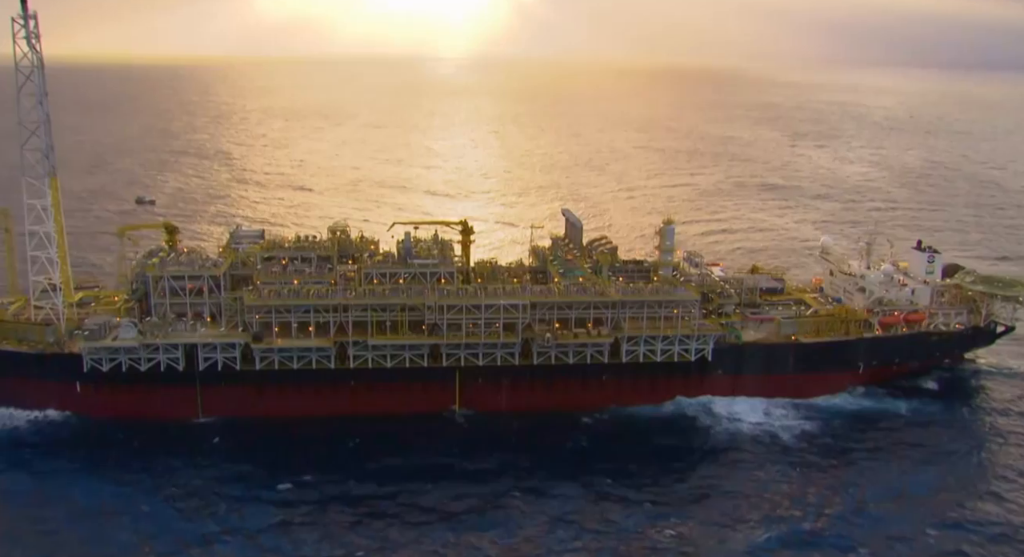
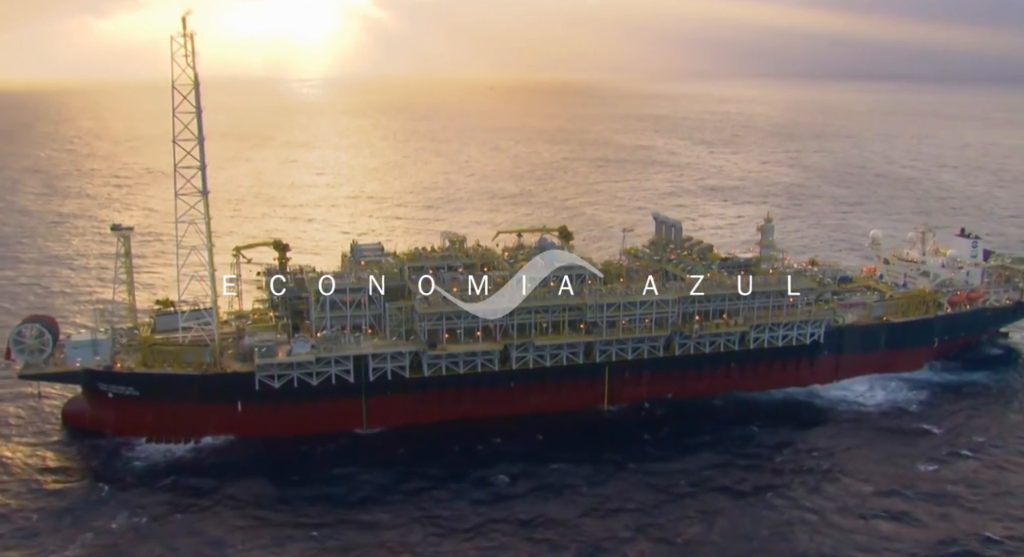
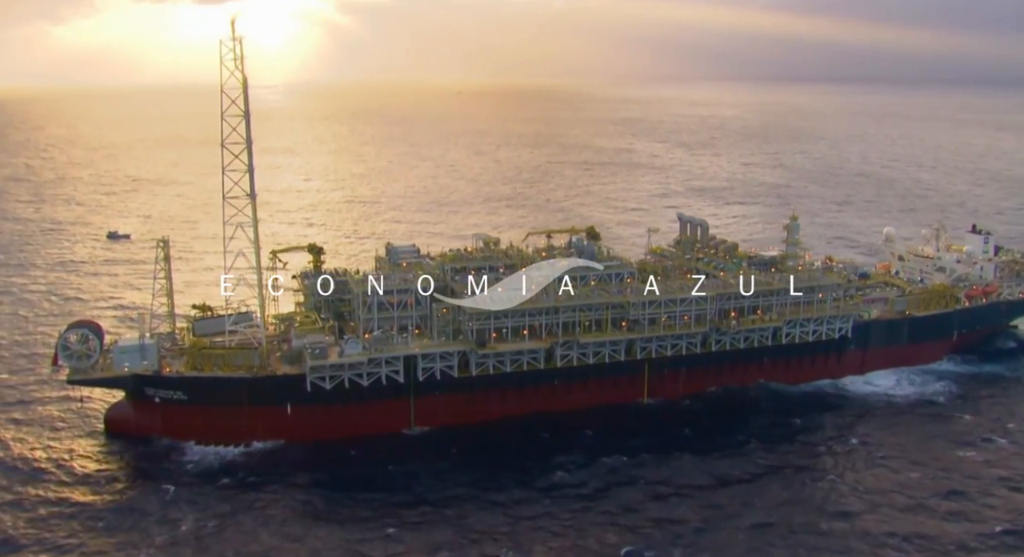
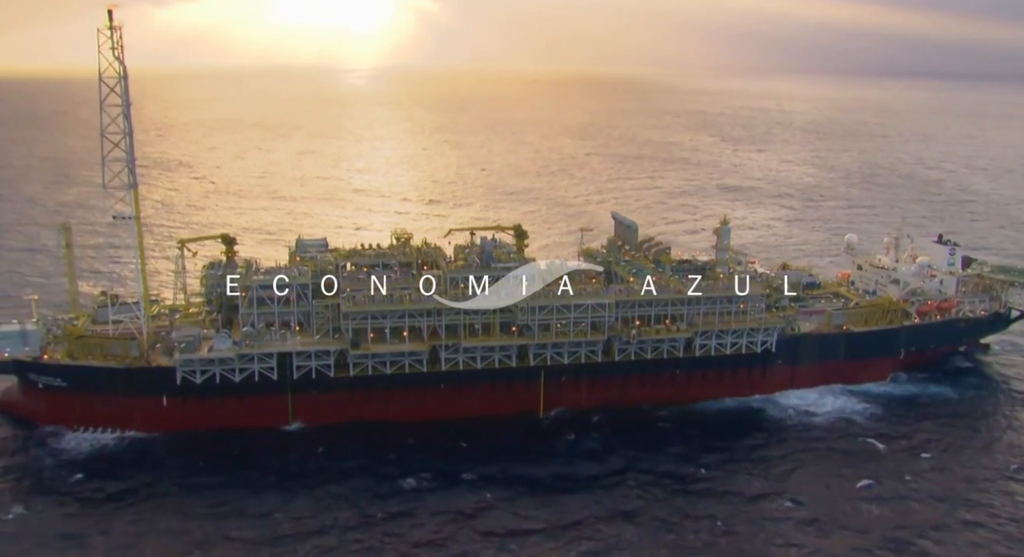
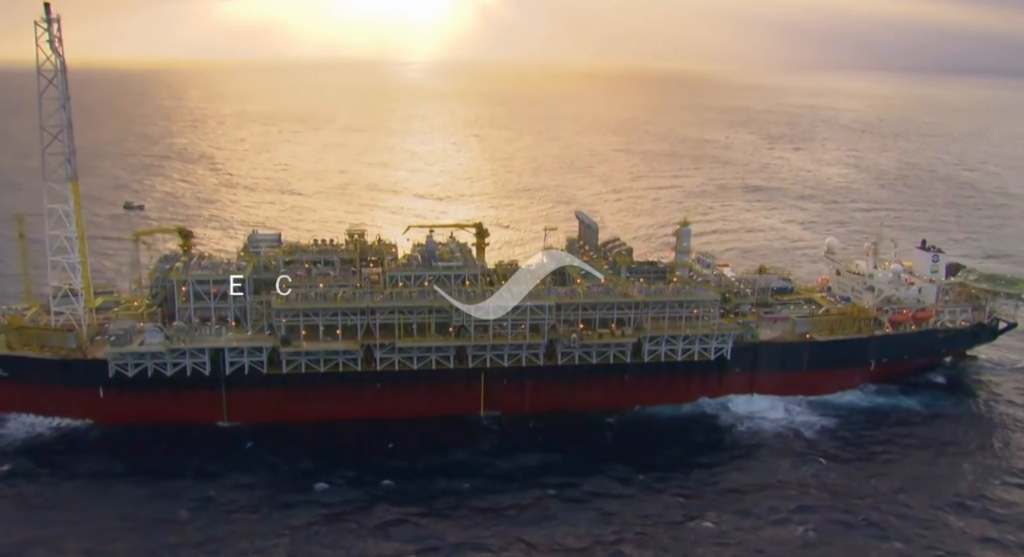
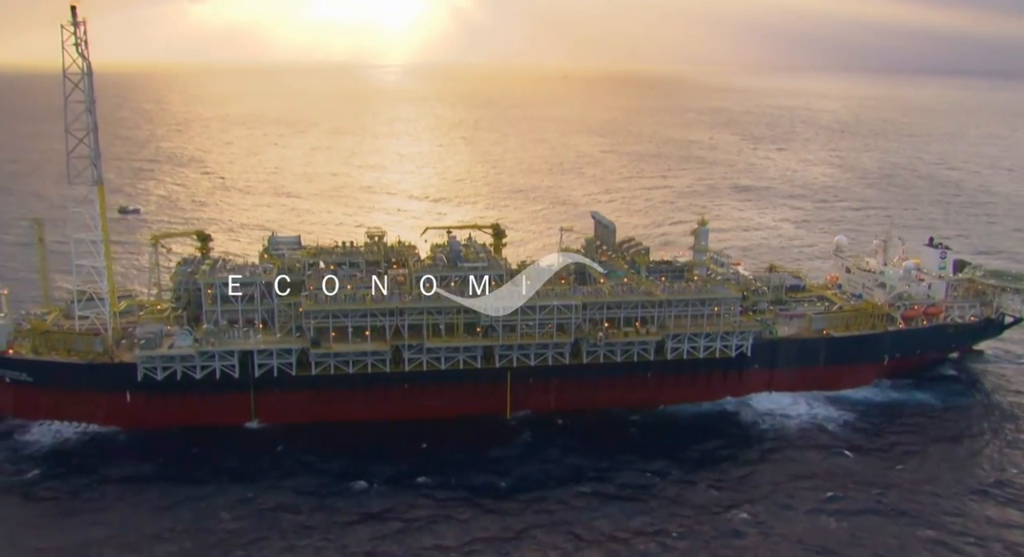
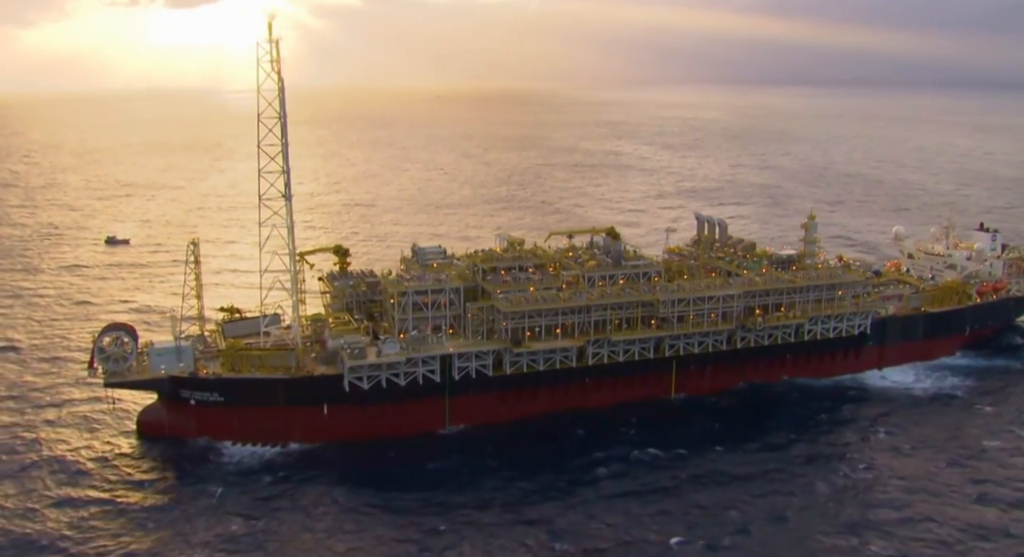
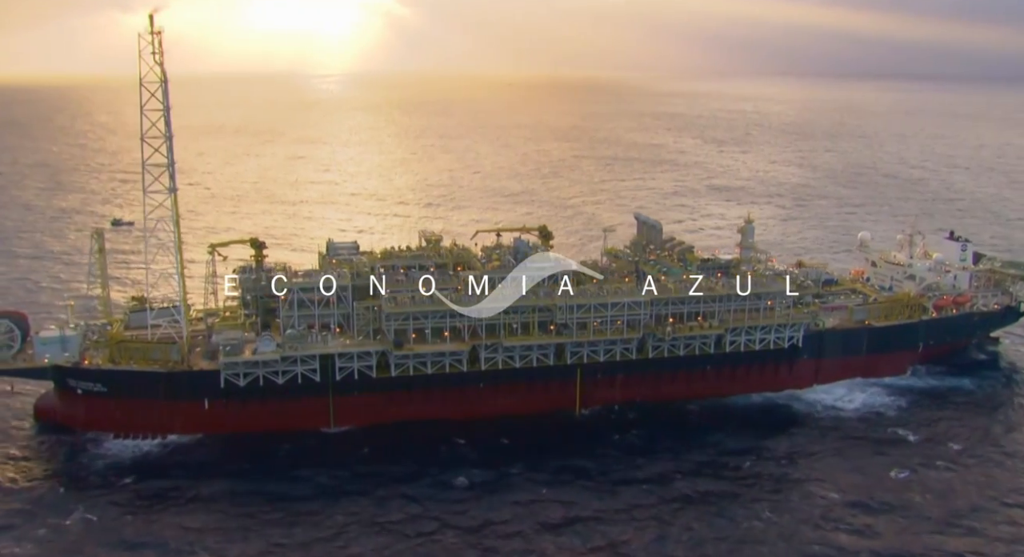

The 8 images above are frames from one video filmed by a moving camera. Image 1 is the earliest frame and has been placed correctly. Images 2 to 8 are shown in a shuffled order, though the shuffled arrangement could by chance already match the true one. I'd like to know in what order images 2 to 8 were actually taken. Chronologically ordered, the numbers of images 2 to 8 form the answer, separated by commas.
5, 6, 4, 8, 2, 3, 7
